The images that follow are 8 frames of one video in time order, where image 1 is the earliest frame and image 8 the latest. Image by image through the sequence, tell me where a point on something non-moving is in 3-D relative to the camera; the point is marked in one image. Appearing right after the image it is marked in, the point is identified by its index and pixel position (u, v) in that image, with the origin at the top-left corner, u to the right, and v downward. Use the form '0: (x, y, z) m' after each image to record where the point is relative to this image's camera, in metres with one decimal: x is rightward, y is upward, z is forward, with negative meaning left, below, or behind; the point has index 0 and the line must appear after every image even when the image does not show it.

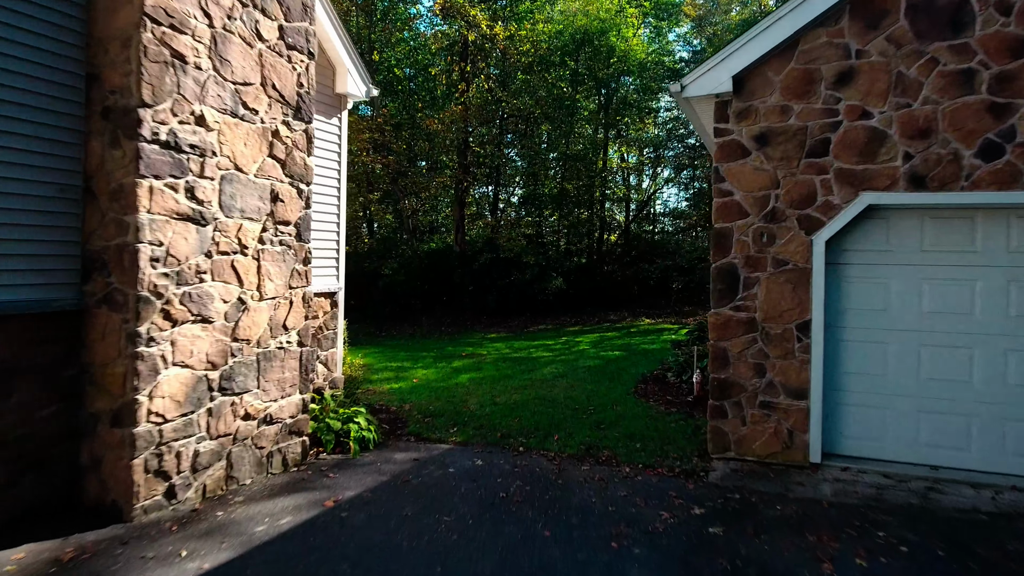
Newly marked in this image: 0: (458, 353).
0: (-1.0, -1.2, +11.9) m
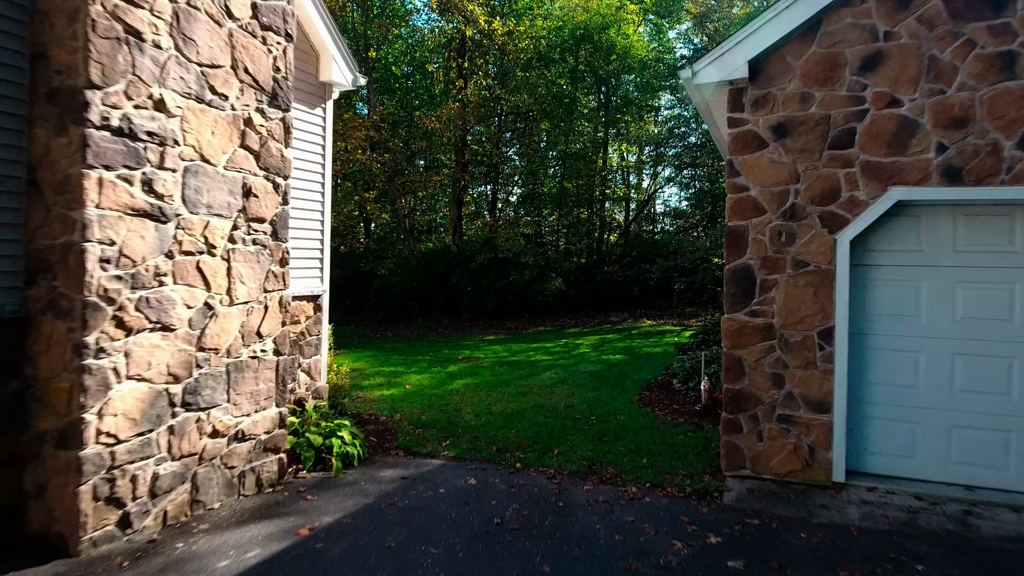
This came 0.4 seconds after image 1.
0: (-1.0, -1.2, +11.5) m
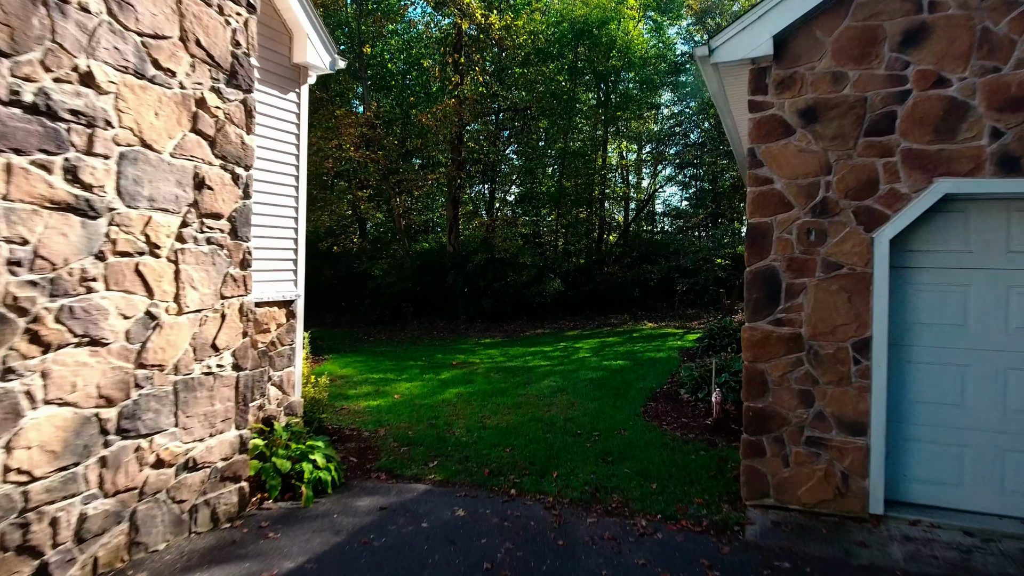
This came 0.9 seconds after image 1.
0: (-1.1, -1.3, +10.9) m
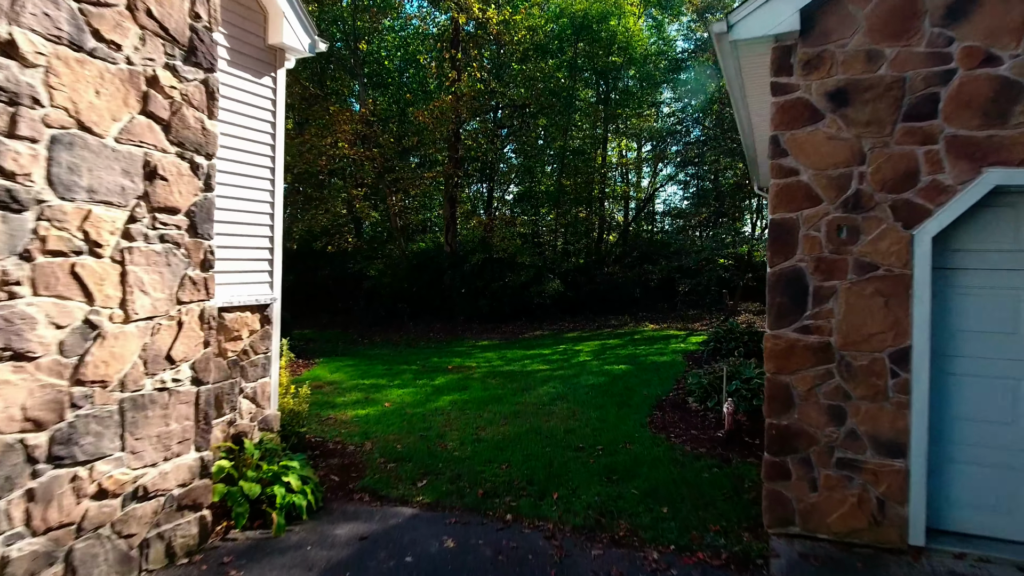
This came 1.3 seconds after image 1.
0: (-1.1, -1.3, +10.5) m
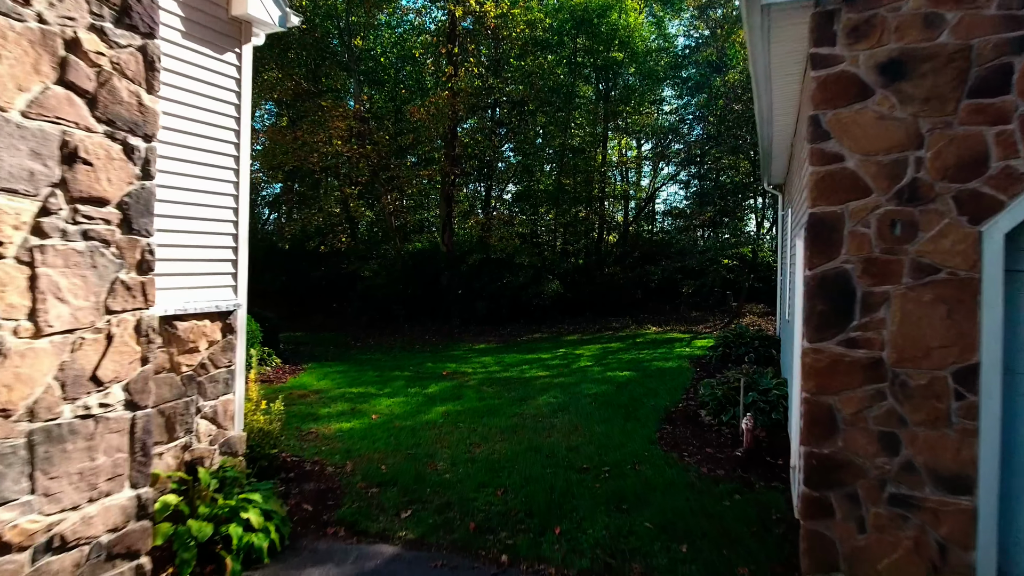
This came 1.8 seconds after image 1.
0: (-1.2, -1.3, +10.0) m
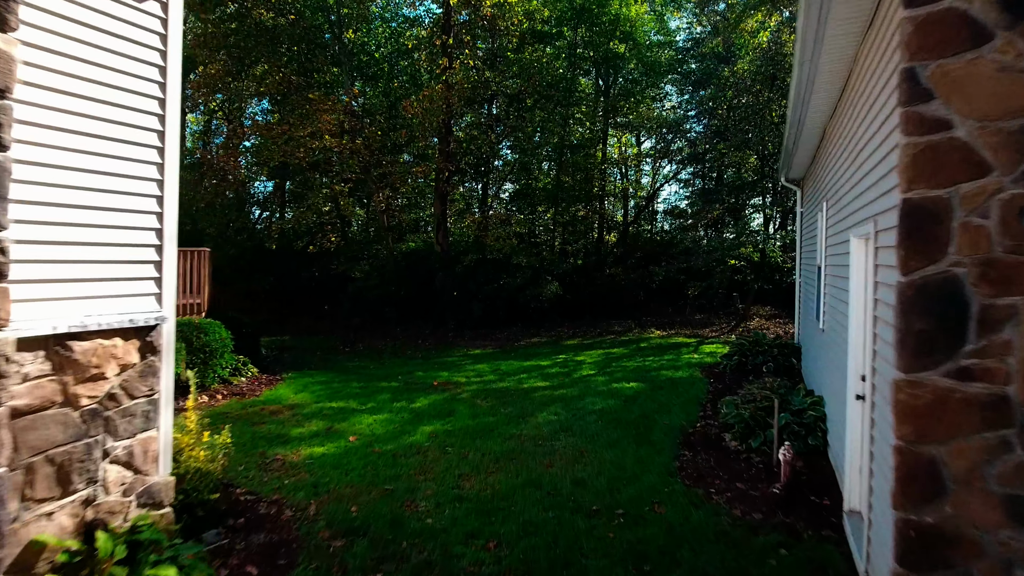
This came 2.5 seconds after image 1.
0: (-1.2, -1.4, +9.2) m
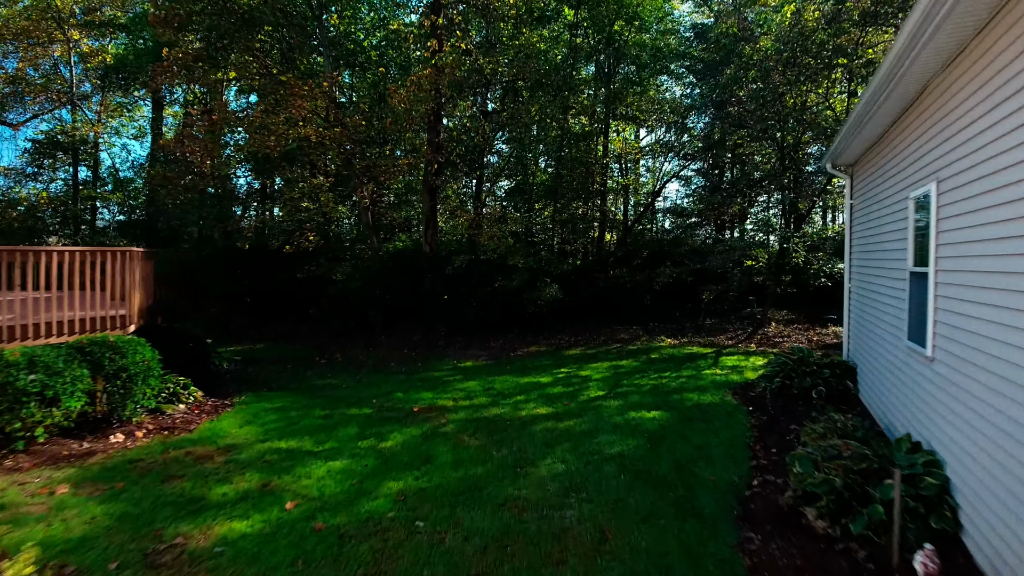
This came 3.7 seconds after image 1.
0: (-1.3, -1.5, +7.7) m
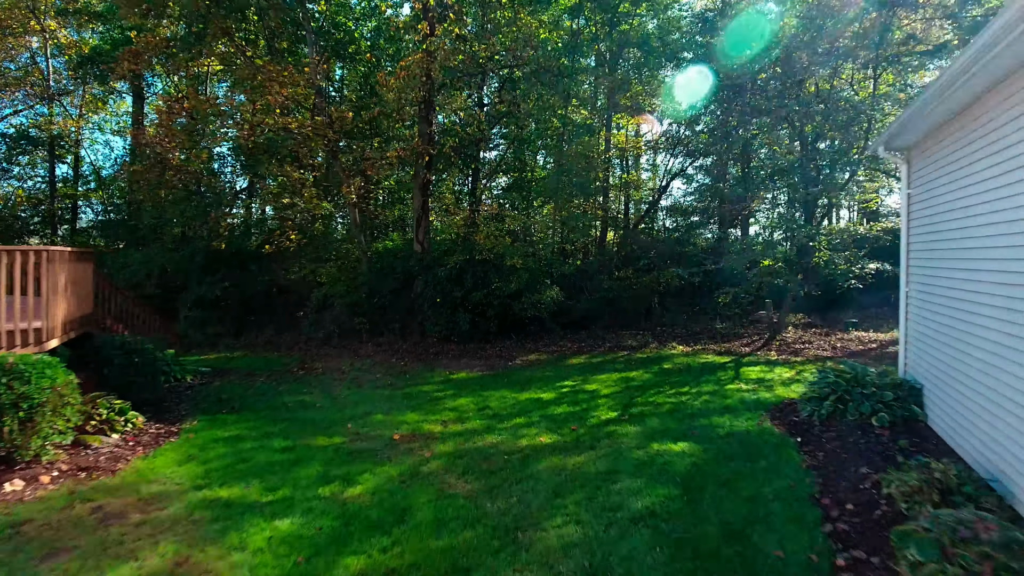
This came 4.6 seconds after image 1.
0: (-1.3, -1.5, +6.5) m
